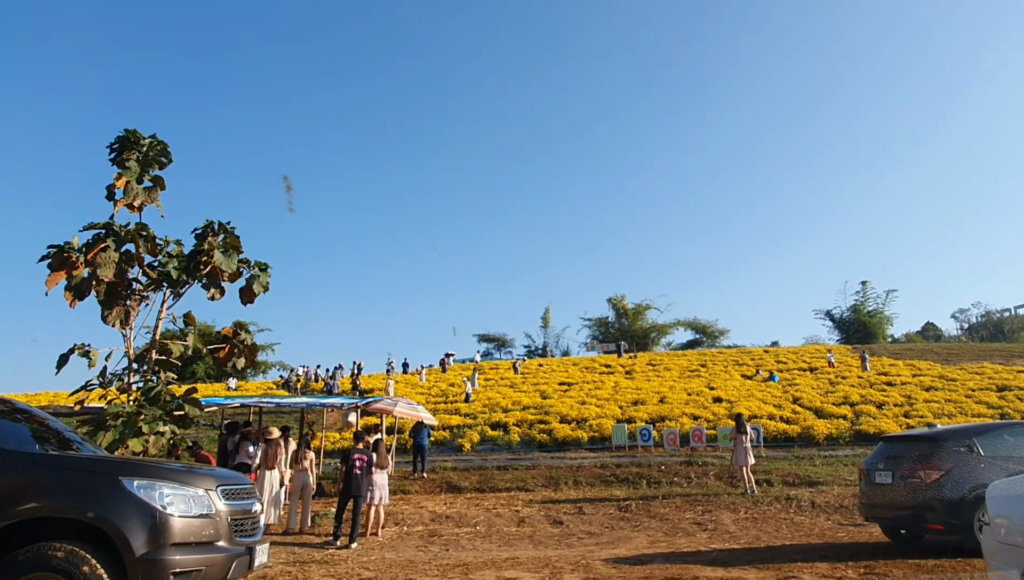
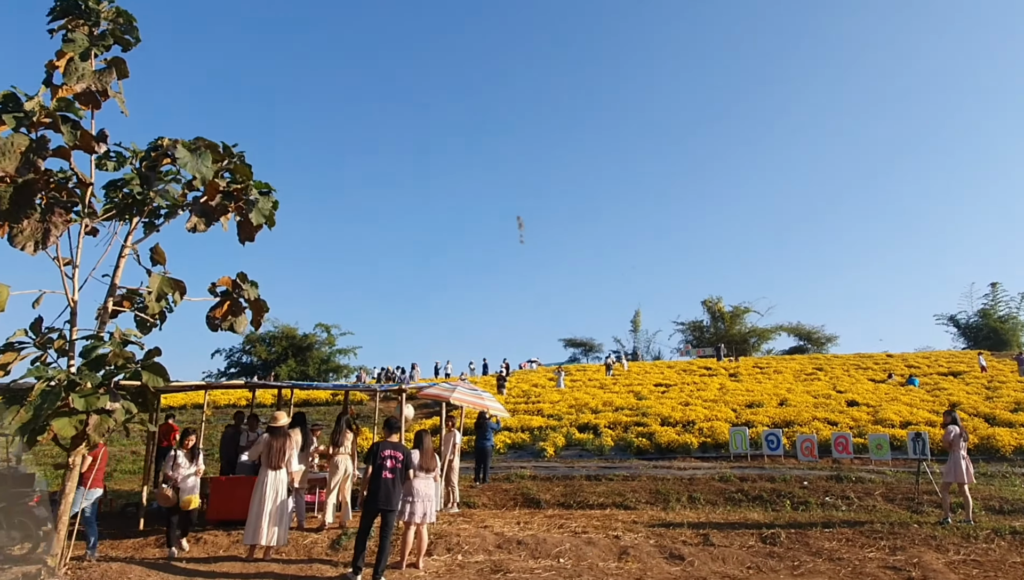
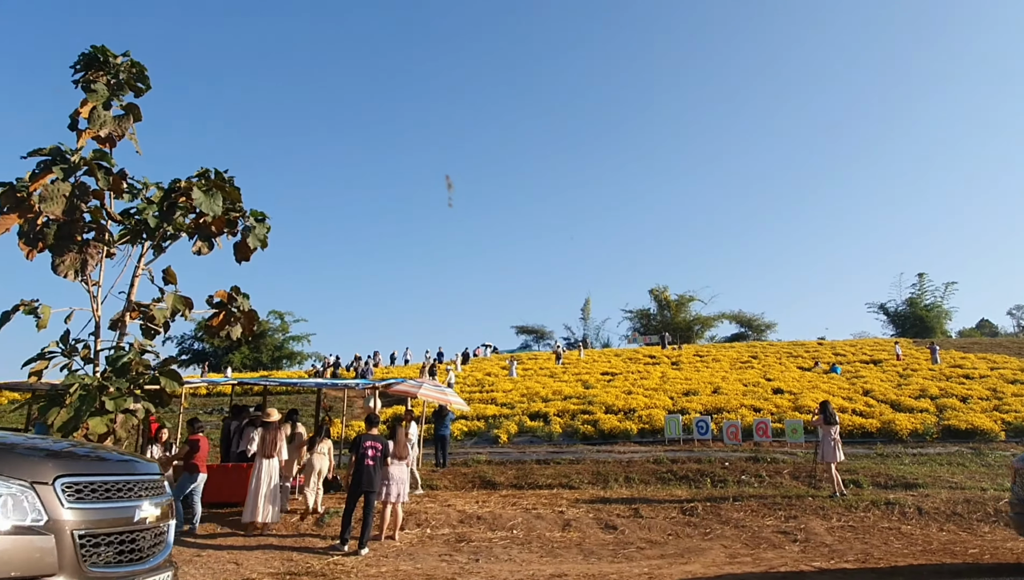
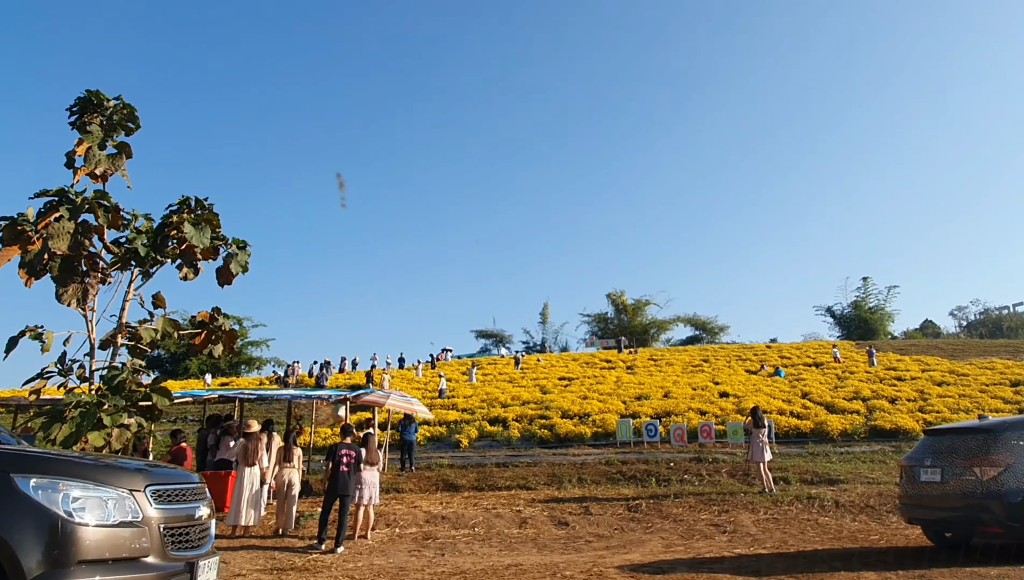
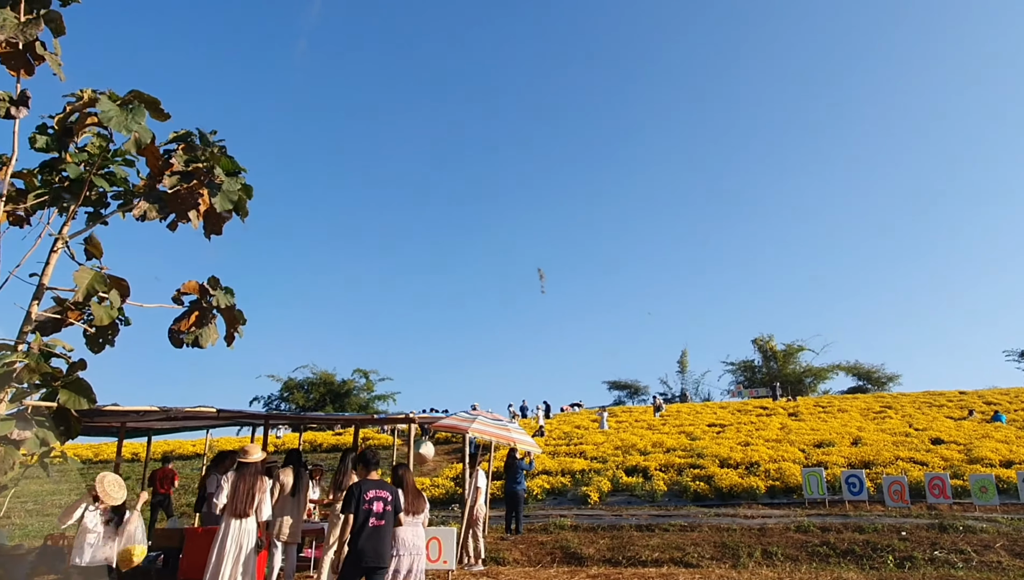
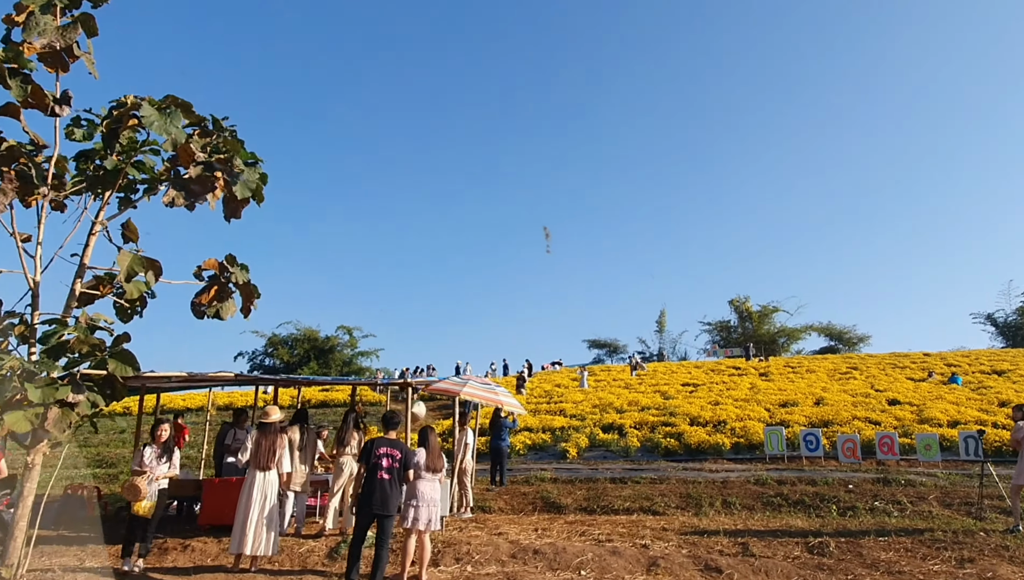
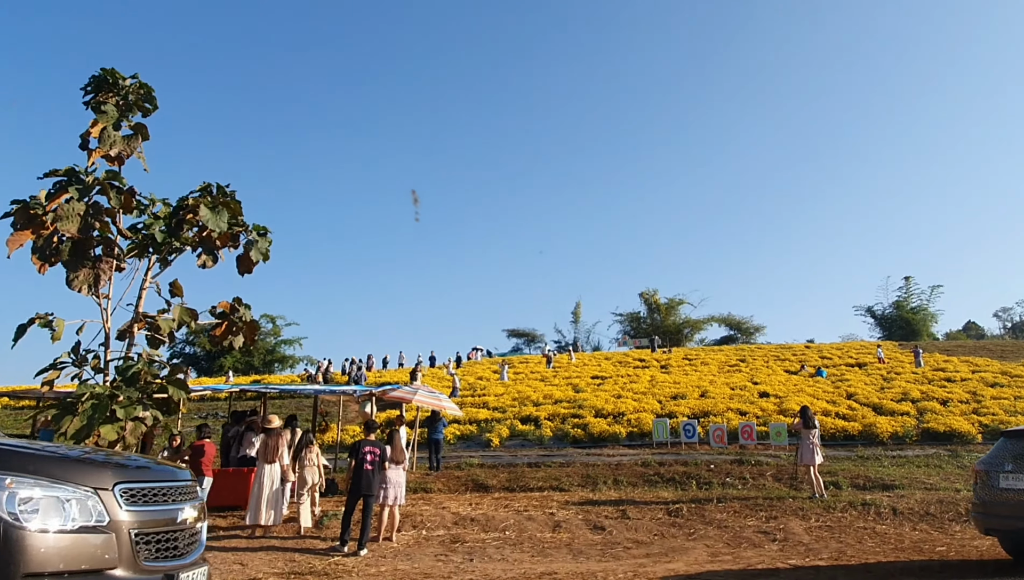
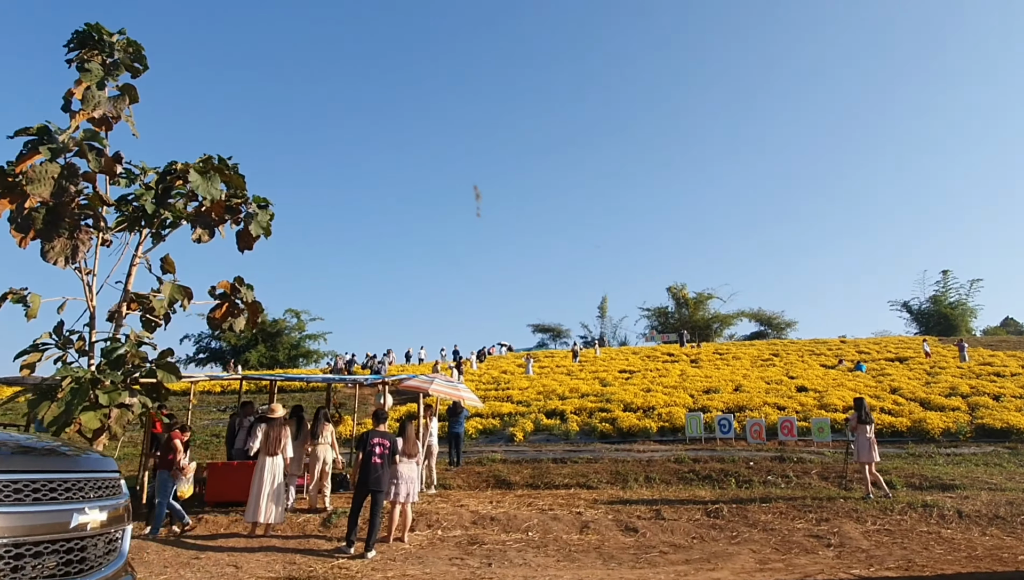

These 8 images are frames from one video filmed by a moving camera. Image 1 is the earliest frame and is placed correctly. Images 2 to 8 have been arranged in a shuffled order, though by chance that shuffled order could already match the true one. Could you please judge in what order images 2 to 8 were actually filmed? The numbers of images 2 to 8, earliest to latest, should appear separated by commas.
4, 7, 3, 8, 2, 6, 5
